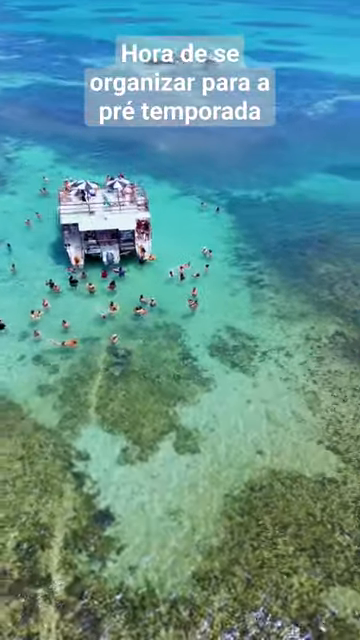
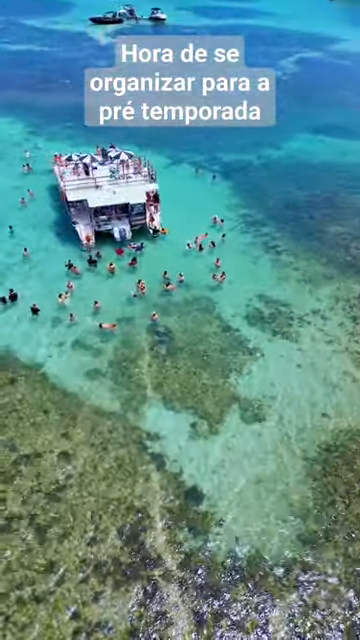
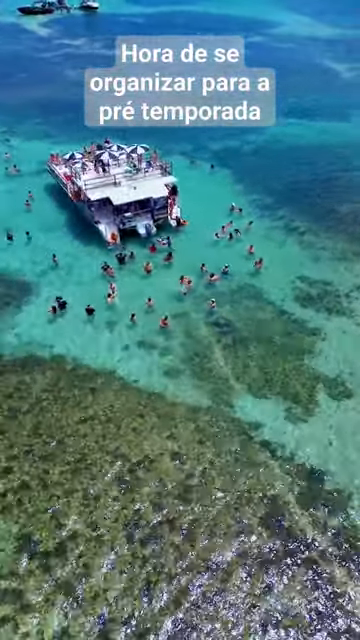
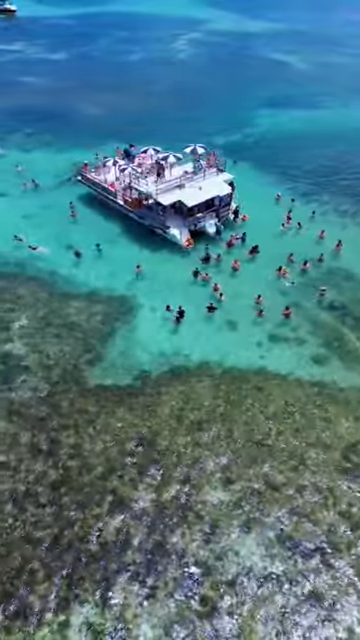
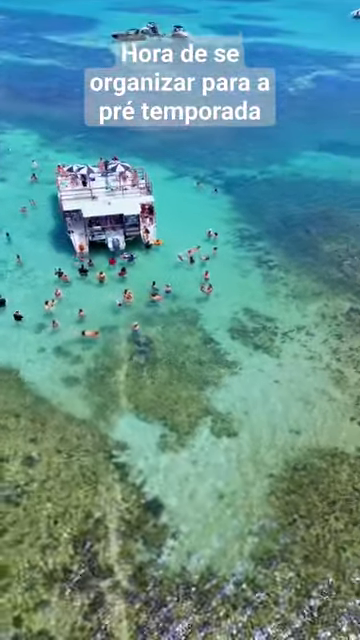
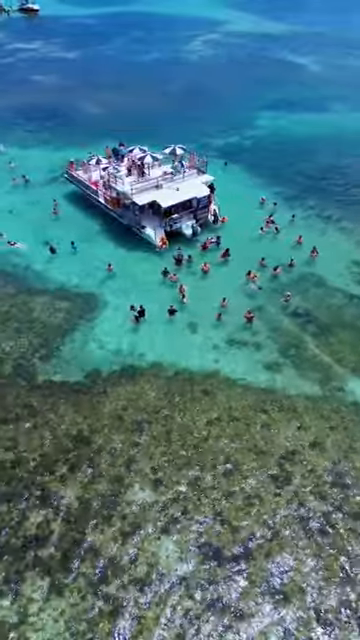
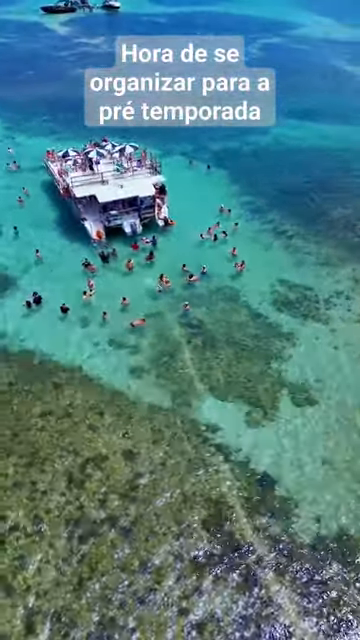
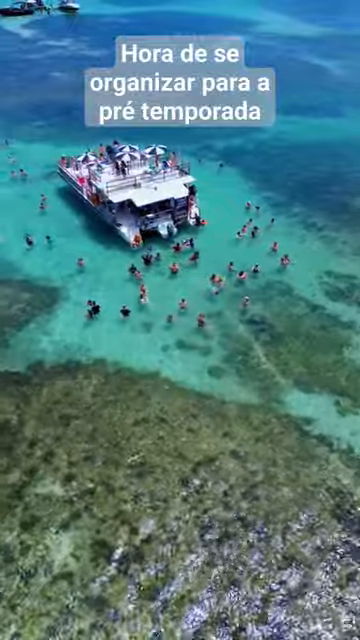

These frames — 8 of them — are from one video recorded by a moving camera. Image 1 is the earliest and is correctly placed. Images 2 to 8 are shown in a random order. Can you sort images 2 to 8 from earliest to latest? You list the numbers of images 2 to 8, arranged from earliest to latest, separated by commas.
5, 2, 7, 3, 8, 6, 4
